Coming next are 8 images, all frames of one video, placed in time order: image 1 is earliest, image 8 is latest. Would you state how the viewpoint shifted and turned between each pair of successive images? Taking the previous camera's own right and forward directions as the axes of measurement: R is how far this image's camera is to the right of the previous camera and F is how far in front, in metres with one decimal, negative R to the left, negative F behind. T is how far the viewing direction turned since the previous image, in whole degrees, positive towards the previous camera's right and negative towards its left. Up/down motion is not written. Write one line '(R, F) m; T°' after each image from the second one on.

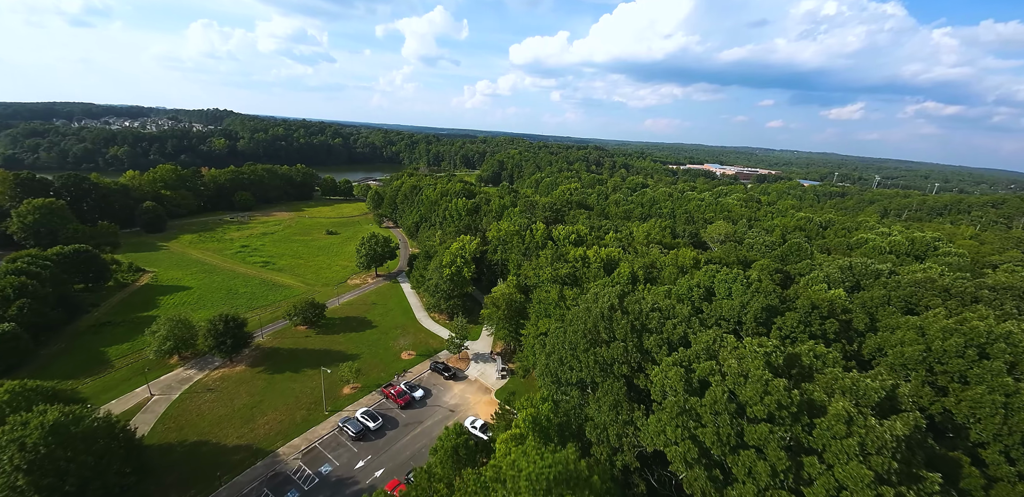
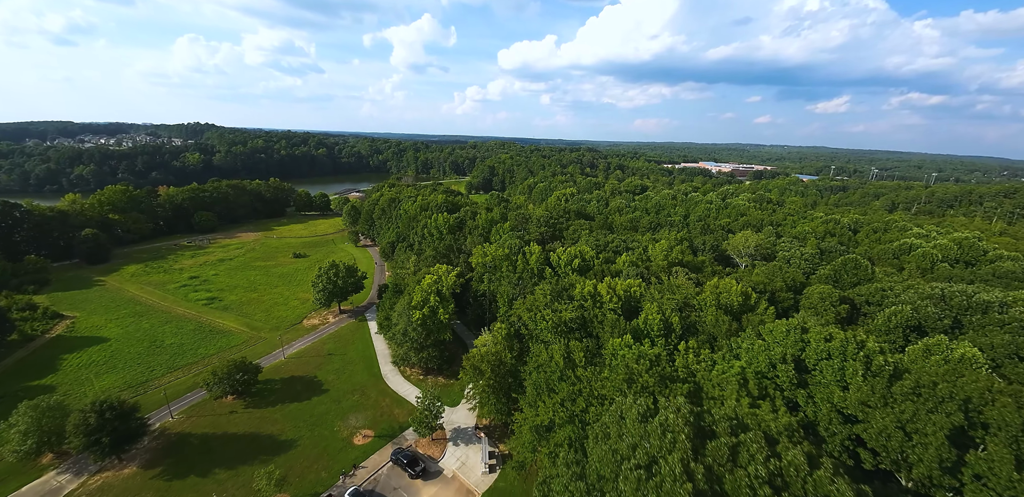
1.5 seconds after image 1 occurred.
(+0.8, +11.8) m; +1°
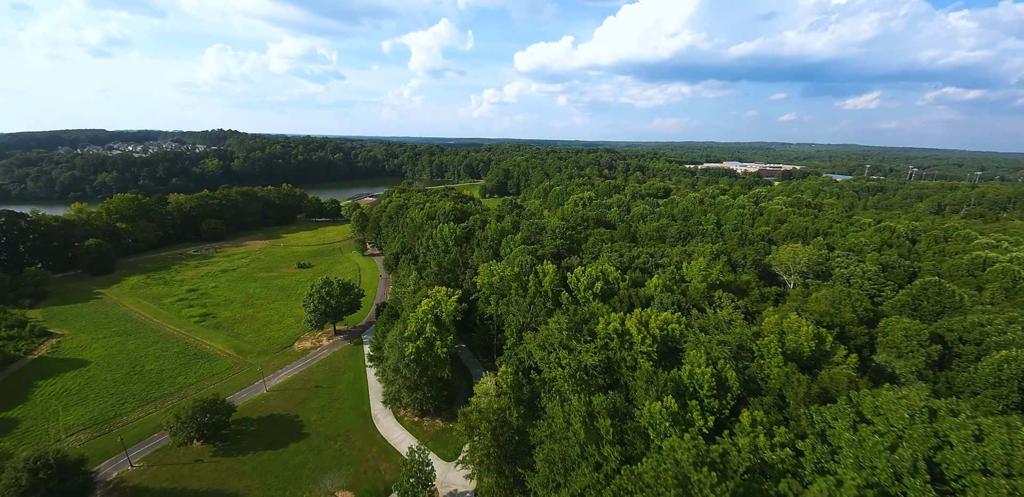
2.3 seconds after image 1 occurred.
(+0.7, +6.3) m; -2°
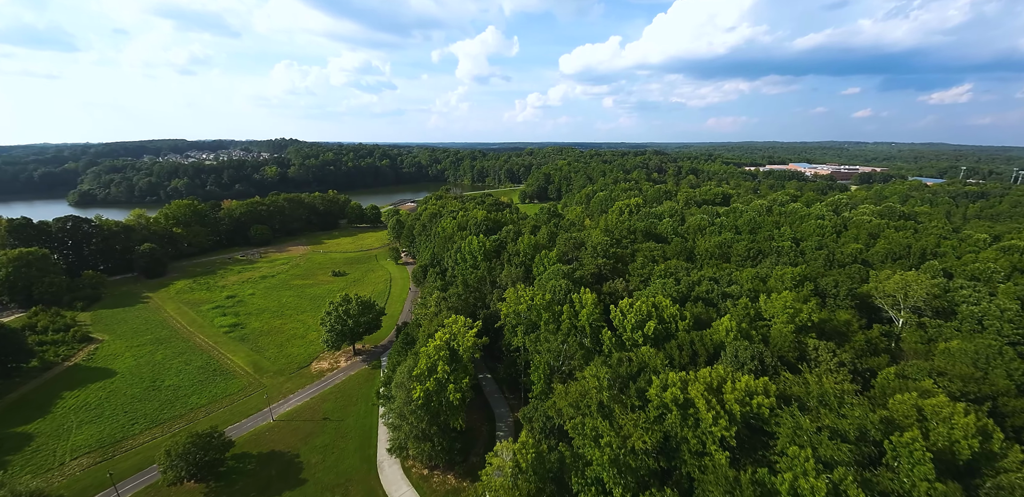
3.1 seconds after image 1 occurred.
(+1.1, +6.2) m; -6°
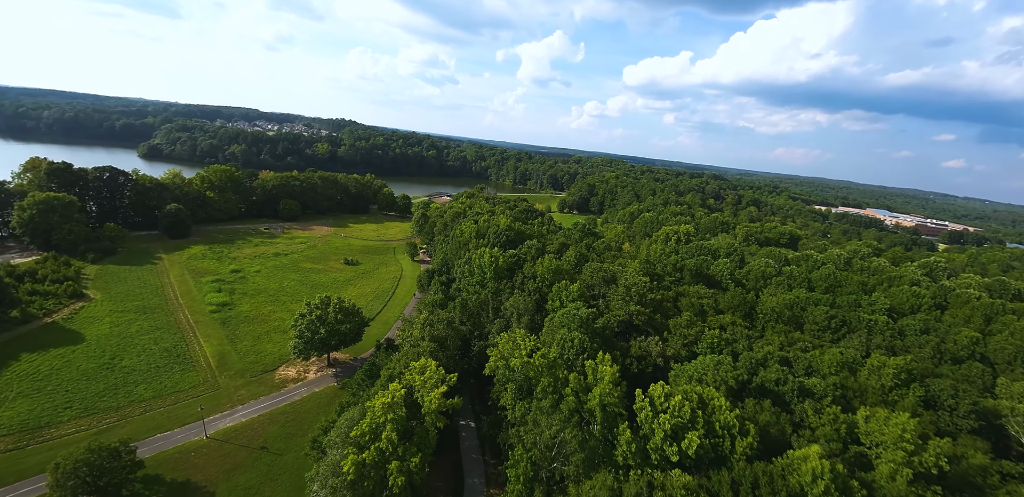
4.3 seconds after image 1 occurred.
(+1.9, +8.5) m; -5°
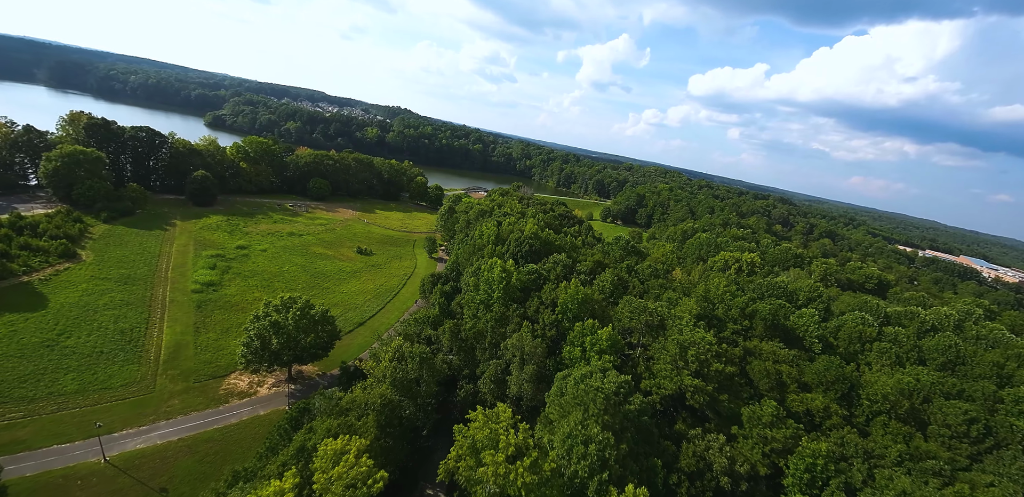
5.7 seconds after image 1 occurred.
(+1.5, +9.5) m; -5°
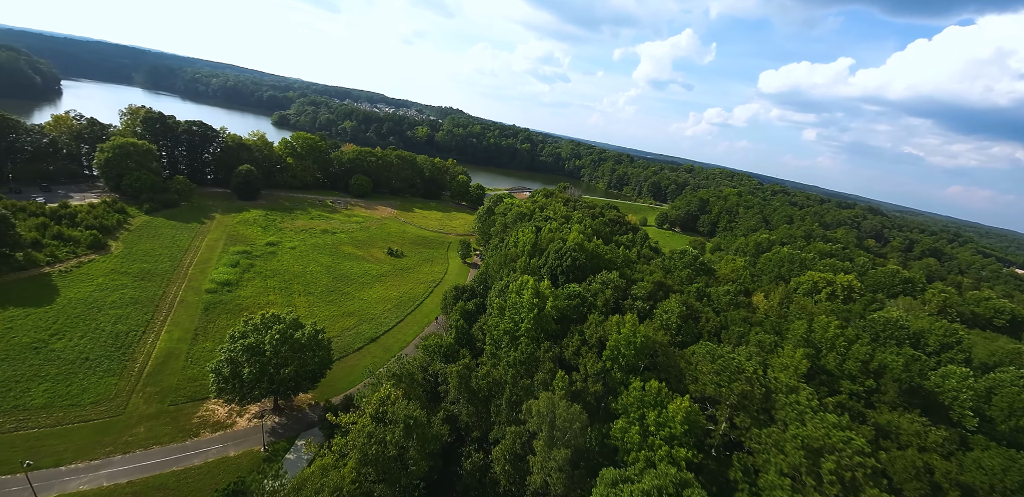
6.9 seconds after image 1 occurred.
(+0.6, +7.4) m; -6°
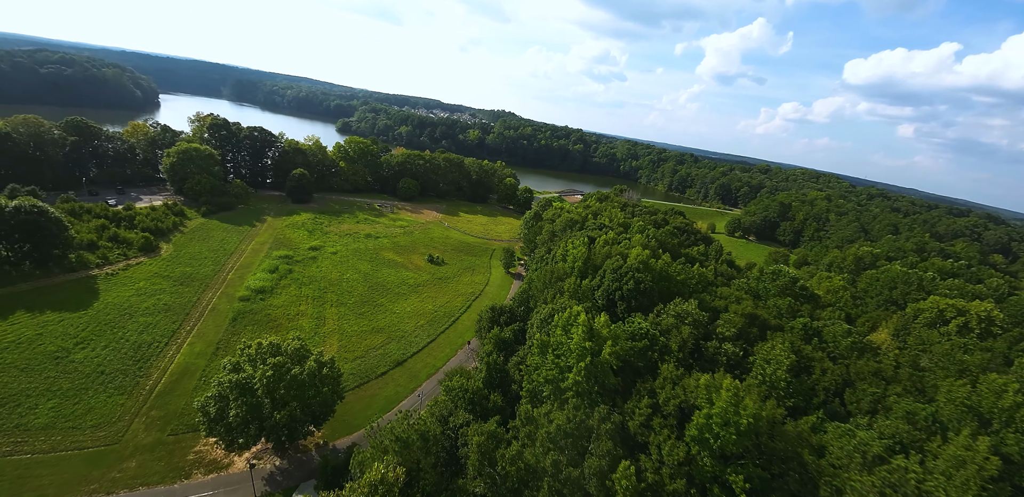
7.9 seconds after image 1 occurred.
(+0.2, +5.6) m; -7°
